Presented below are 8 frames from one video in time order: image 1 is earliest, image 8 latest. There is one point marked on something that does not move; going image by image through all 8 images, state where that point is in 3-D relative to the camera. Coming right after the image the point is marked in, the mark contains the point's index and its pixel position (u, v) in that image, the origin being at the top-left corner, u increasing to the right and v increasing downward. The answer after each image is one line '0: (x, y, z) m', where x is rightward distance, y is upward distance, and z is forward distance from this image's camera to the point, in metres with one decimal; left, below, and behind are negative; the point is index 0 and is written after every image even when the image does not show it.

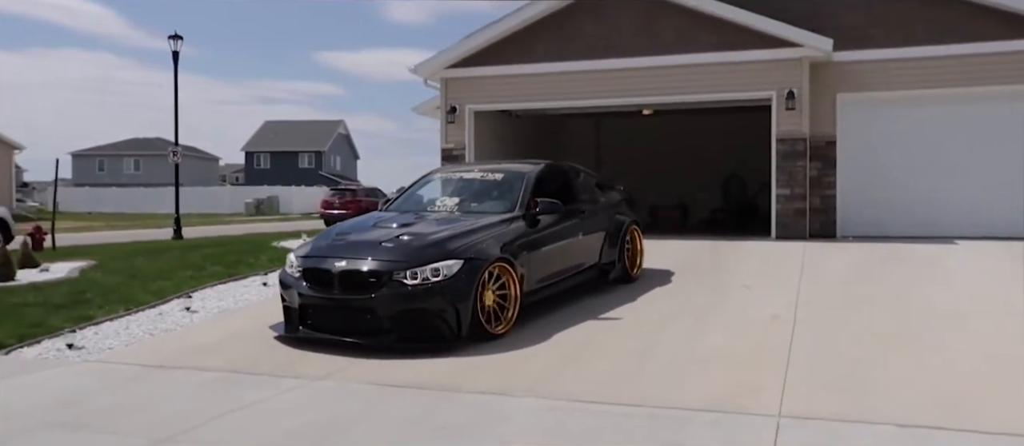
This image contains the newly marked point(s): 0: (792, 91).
0: (+4.5, +2.1, +12.7) m
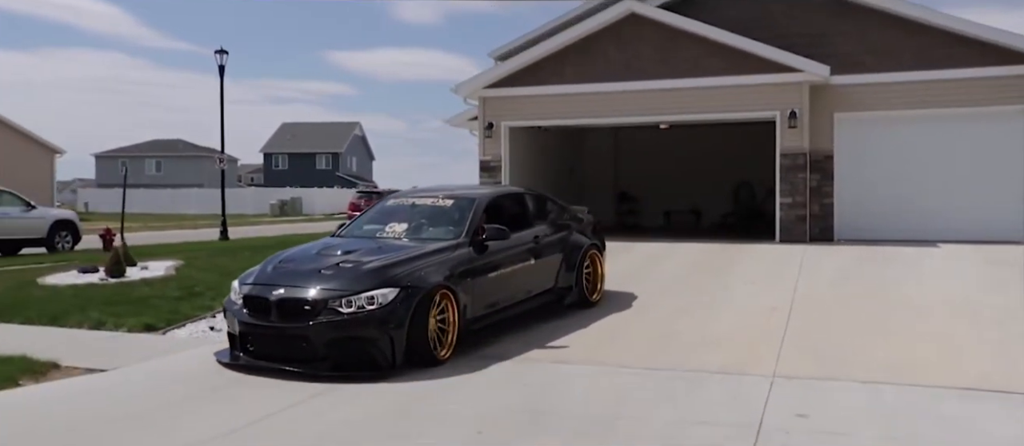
0: (+5.2, +2.1, +14.3) m
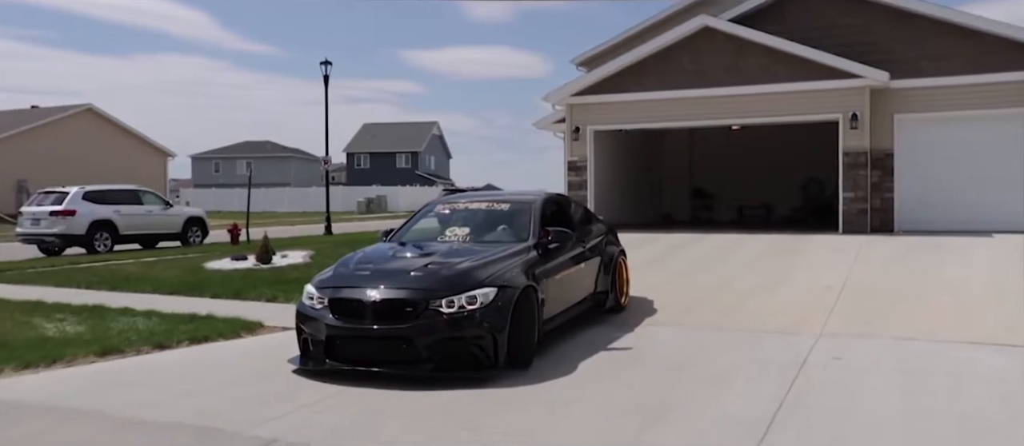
0: (+6.9, +2.2, +15.7) m
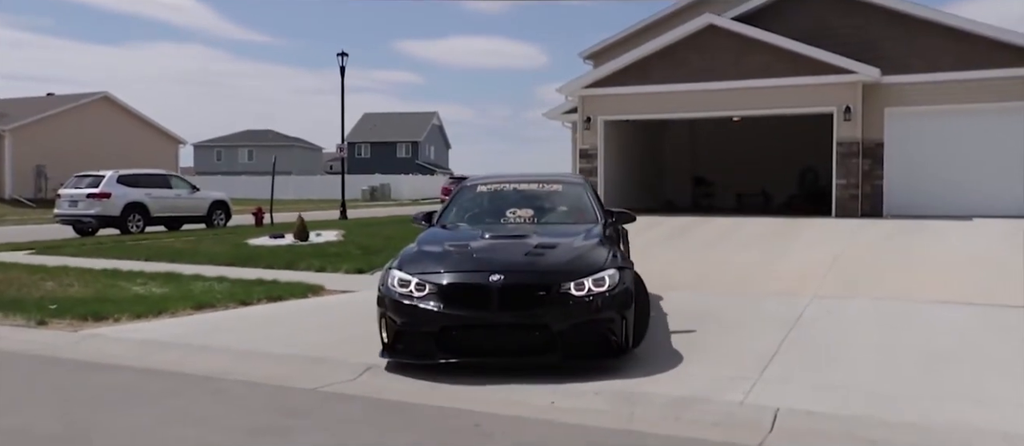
0: (+7.3, +2.5, +16.9) m
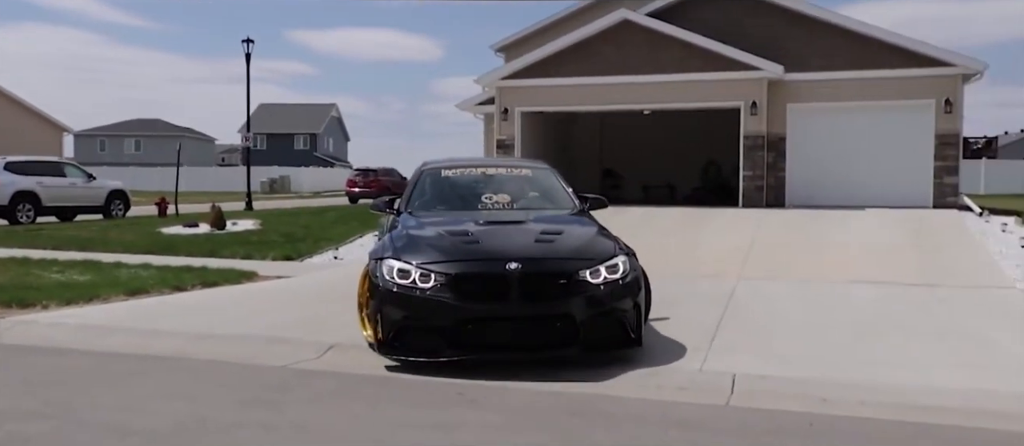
0: (+5.5, +2.8, +17.8) m
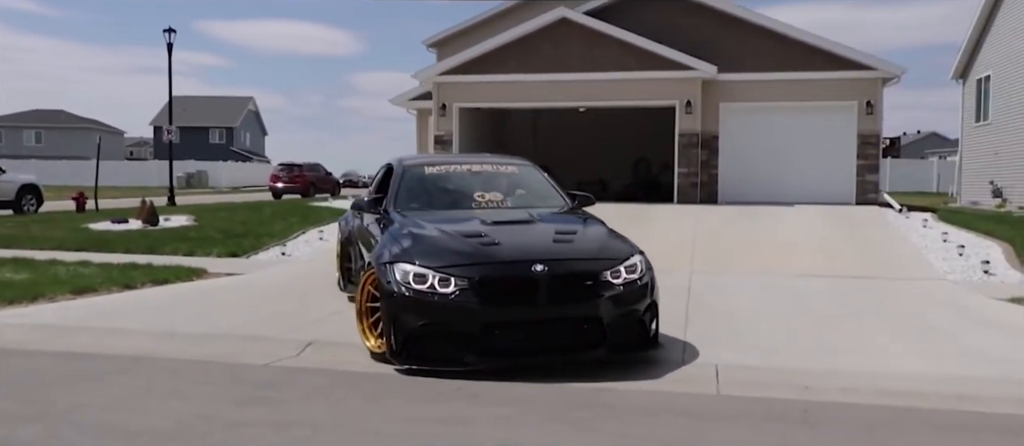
0: (+4.2, +2.9, +18.3) m
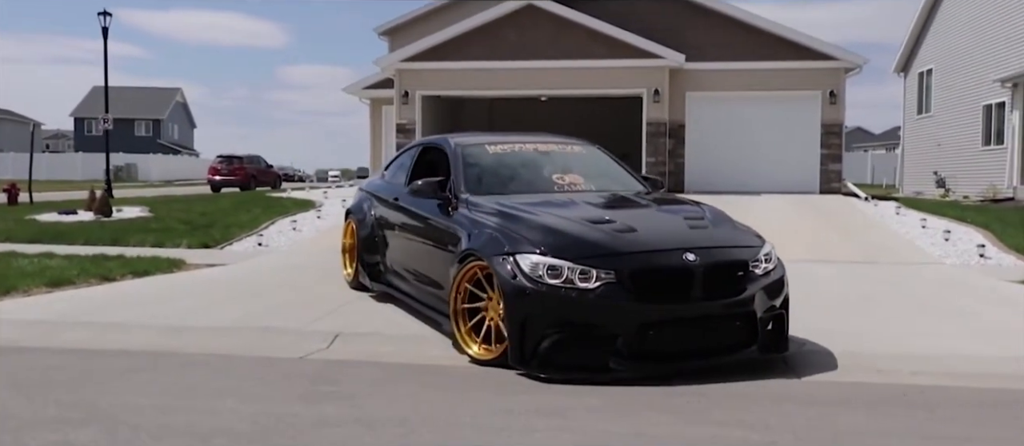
0: (+3.4, +3.1, +18.3) m
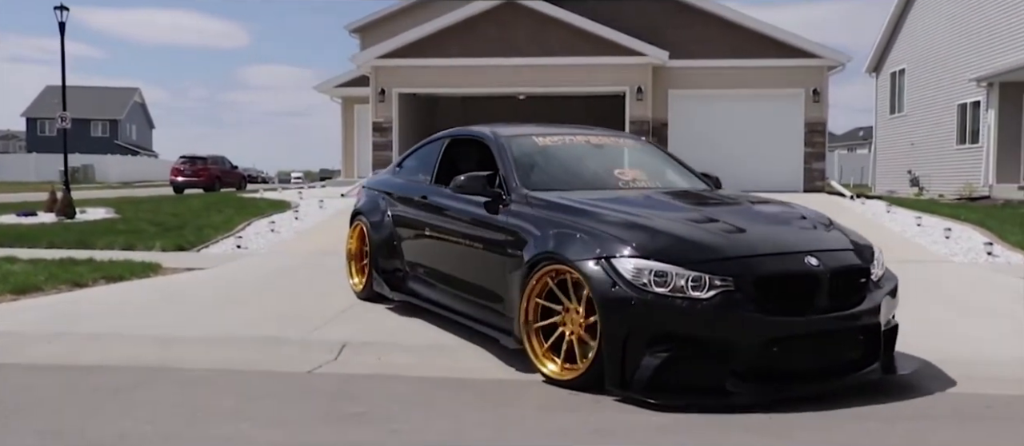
0: (+3.0, +3.1, +18.0) m
